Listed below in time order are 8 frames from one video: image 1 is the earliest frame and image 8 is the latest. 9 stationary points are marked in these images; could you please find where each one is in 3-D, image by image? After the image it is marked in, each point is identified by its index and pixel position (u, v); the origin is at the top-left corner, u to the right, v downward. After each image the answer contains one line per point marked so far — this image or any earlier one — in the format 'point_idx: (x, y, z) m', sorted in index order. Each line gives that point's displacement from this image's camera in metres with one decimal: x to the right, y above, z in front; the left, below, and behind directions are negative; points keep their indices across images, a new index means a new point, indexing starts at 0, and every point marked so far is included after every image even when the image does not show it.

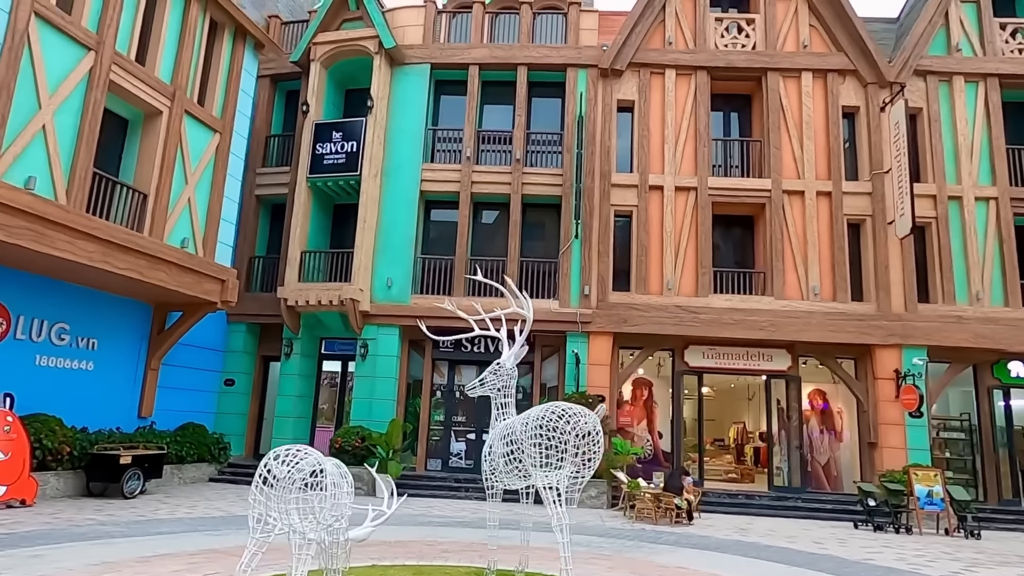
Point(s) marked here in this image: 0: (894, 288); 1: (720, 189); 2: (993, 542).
0: (+8.8, 0.0, +15.3) m
1: (+5.0, +2.4, +16.0) m
2: (+8.4, -4.5, +11.6) m
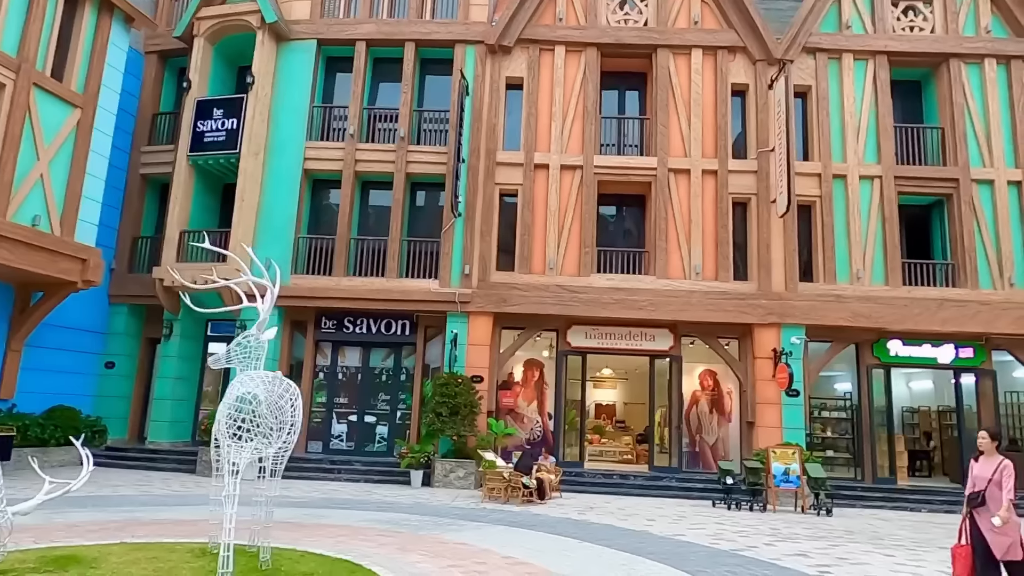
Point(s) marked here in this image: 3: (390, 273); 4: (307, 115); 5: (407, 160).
0: (+6.0, +0.5, +15.2) m
1: (+2.2, +2.9, +15.8) m
2: (+5.7, -4.0, +11.6) m
3: (-2.8, +0.3, +15.4) m
4: (-5.1, +4.2, +16.3) m
5: (-2.5, +3.1, +16.0) m
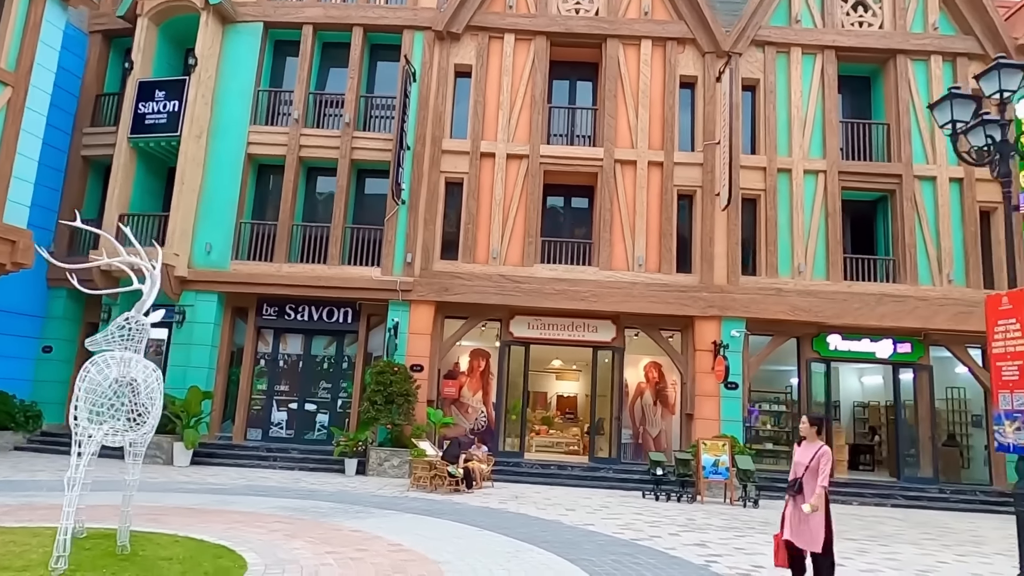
0: (+4.7, +0.7, +15.2) m
1: (+1.0, +3.1, +15.8) m
2: (+4.4, -3.9, +11.7) m
3: (-4.2, +0.6, +15.3) m
4: (-6.3, +4.6, +16.1) m
5: (-3.8, +3.4, +15.8) m
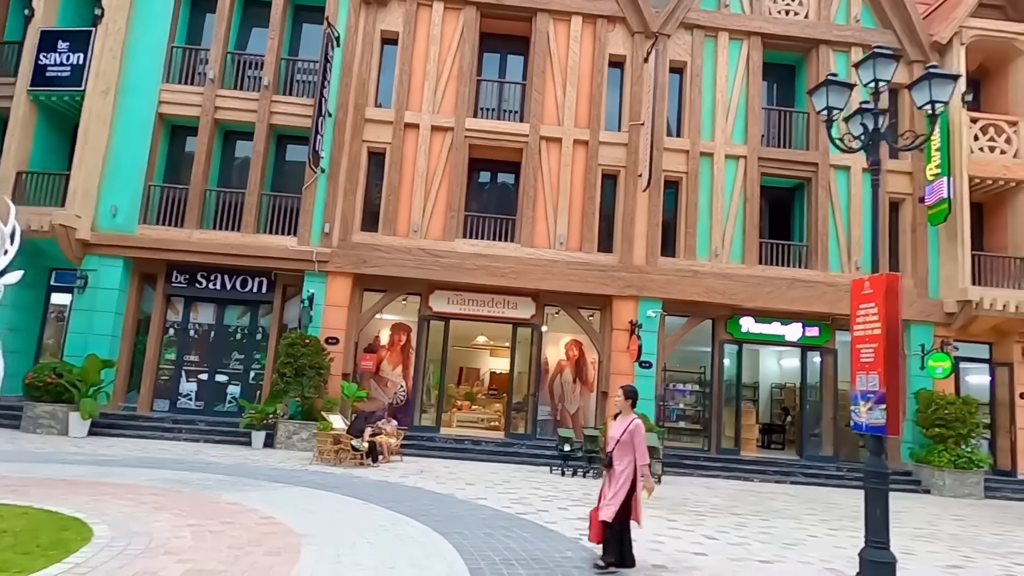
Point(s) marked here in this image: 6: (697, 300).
0: (+2.9, +1.1, +15.4) m
1: (-0.8, +3.7, +15.6) m
2: (+2.7, -3.6, +12.0) m
3: (-5.9, +1.3, +14.8) m
4: (-8.0, +5.4, +15.3) m
5: (-5.6, +4.1, +15.3) m
6: (+4.2, -0.3, +15.0) m
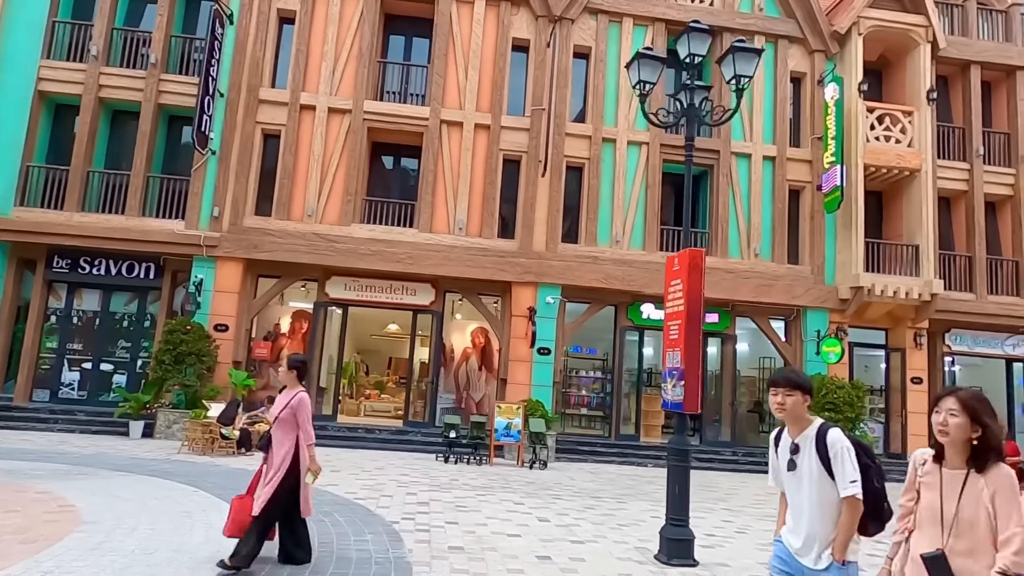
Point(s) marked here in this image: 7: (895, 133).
0: (+0.6, +1.4, +15.2) m
1: (-3.1, +4.0, +15.2) m
2: (+0.6, -3.3, +11.9) m
3: (-8.2, +1.6, +14.2) m
4: (-10.3, +5.7, +14.7) m
5: (-7.8, +4.4, +14.7) m
6: (+1.9, 0.0, +15.0) m
7: (+9.2, +3.7, +15.9) m
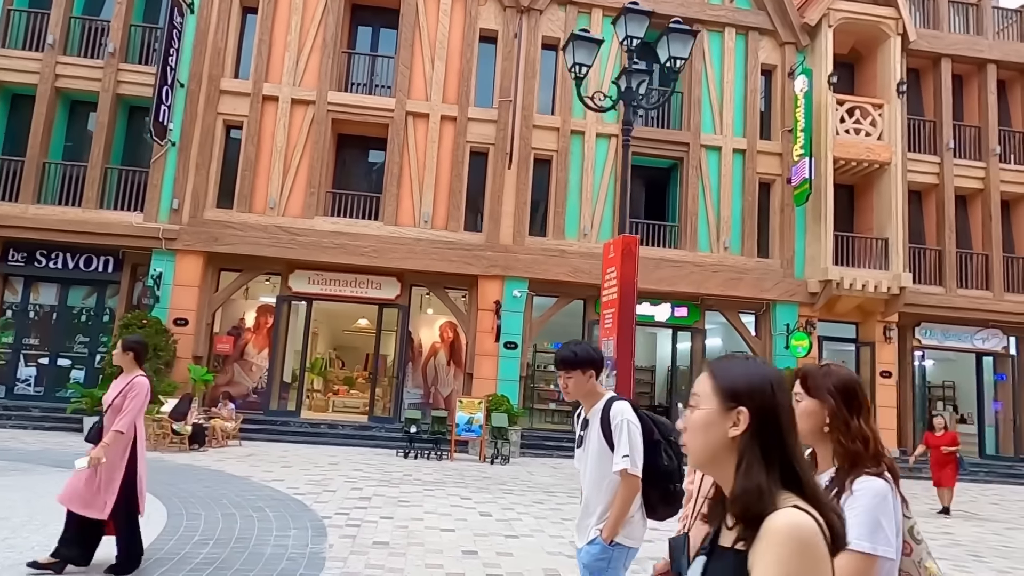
0: (-0.1, +1.6, +15.1) m
1: (-3.9, +4.1, +15.0) m
2: (-0.1, -3.2, +11.7) m
3: (-8.9, +1.8, +14.0) m
4: (-11.1, +5.8, +14.3) m
5: (-8.6, +4.6, +14.4) m
6: (+1.1, +0.2, +14.8) m
7: (+8.4, +3.9, +15.8) m
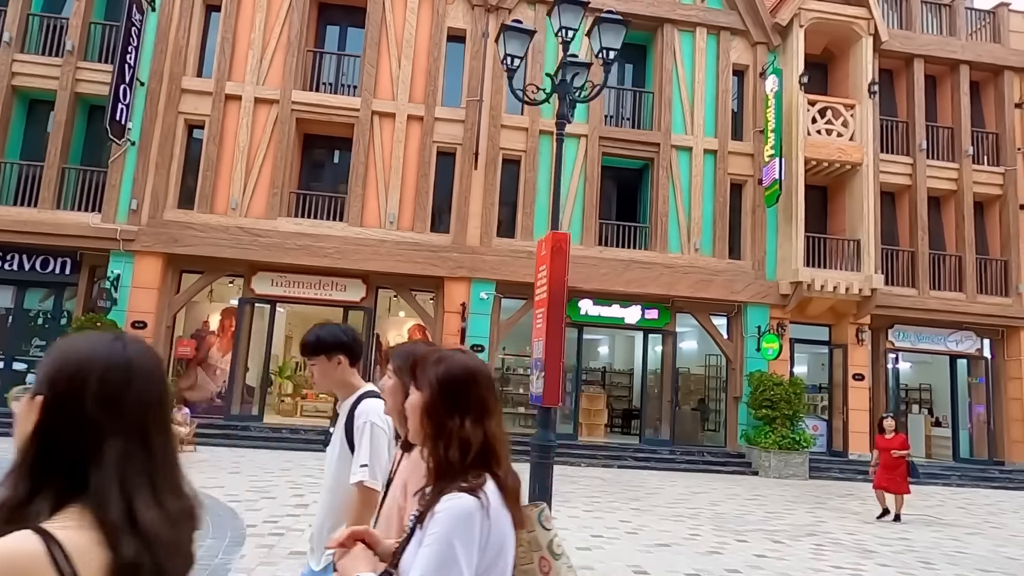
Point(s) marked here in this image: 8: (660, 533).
0: (-0.9, +1.5, +14.8) m
1: (-4.6, +4.1, +14.8) m
2: (-0.8, -3.2, +11.5) m
3: (-9.7, +1.7, +13.7) m
4: (-11.8, +5.8, +14.1) m
5: (-9.3, +4.5, +14.2) m
6: (+0.4, +0.1, +14.6) m
7: (+7.7, +3.8, +15.7) m
8: (+1.7, -2.8, +7.6) m
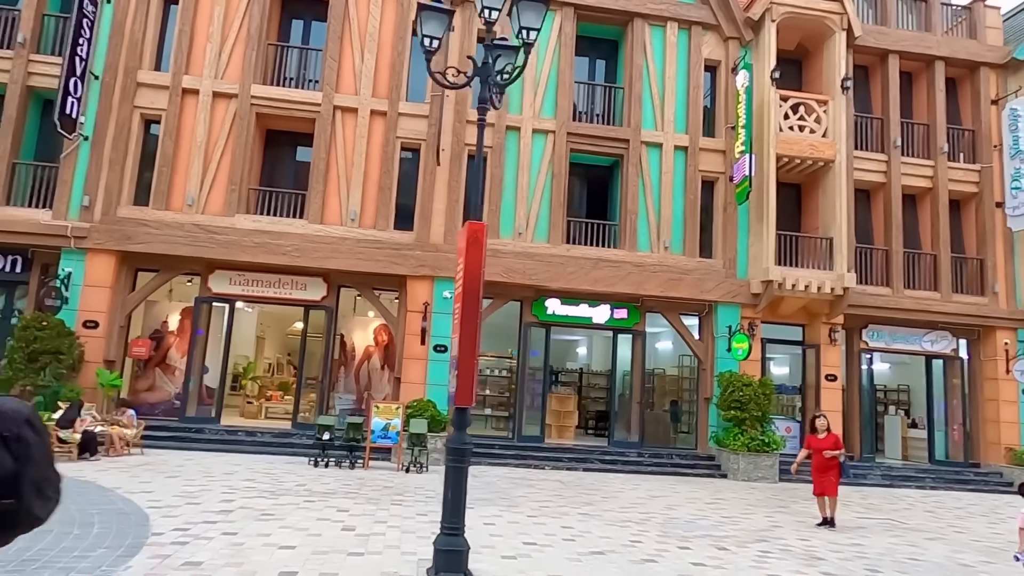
0: (-1.6, +1.6, +14.5) m
1: (-5.4, +4.1, +14.4) m
2: (-1.5, -3.1, +11.2) m
3: (-10.4, +1.8, +13.3) m
4: (-12.6, +5.8, +13.7) m
5: (-10.1, +4.5, +13.8) m
6: (-0.3, +0.2, +14.3) m
7: (+6.9, +3.9, +15.4) m
8: (+1.0, -2.7, +7.2) m
